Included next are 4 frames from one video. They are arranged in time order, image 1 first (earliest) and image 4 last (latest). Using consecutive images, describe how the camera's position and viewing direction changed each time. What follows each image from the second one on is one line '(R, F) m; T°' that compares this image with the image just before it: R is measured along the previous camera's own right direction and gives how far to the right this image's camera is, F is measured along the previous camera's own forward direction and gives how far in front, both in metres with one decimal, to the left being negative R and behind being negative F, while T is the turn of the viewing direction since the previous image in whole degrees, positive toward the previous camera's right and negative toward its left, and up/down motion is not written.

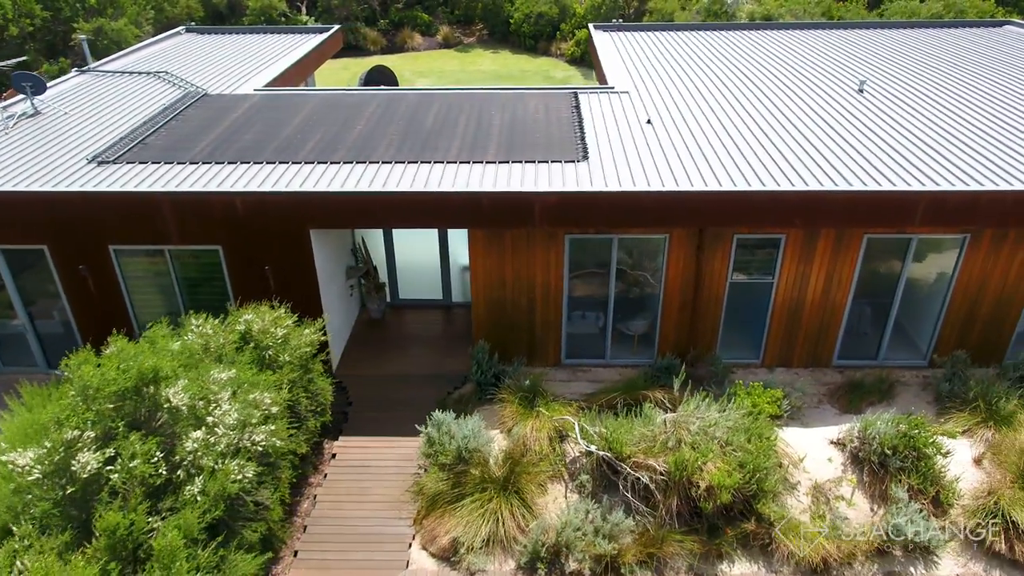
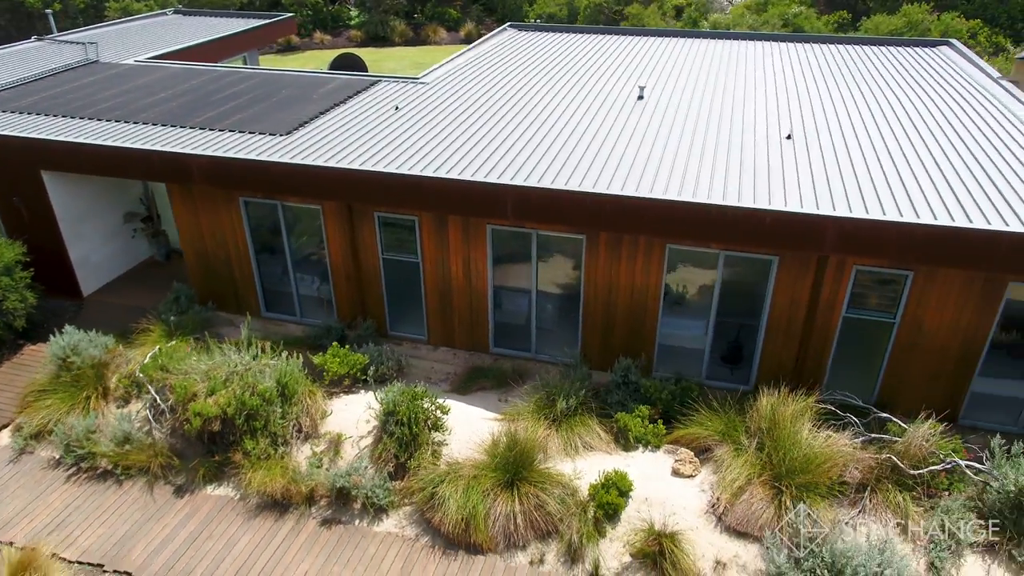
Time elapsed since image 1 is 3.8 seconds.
(+6.4, -0.1) m; -12°
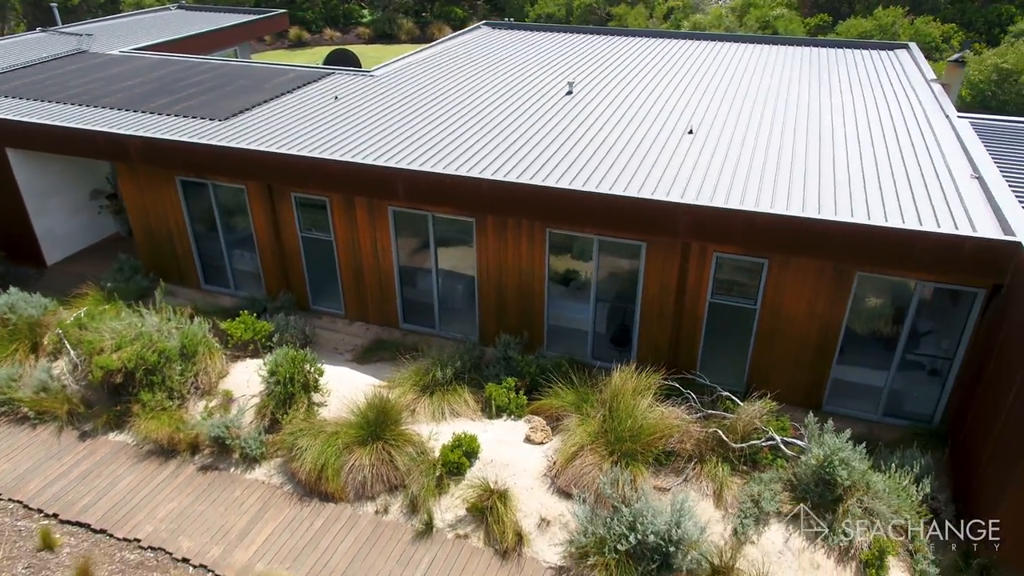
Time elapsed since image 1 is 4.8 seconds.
(+1.9, -0.5) m; -3°
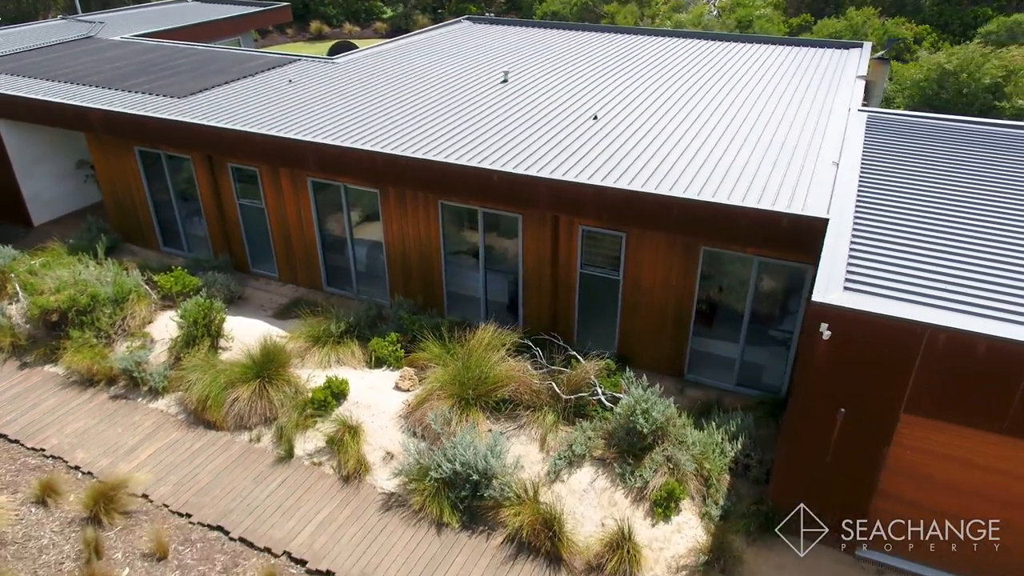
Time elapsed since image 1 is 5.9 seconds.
(+2.1, -0.7) m; -4°
